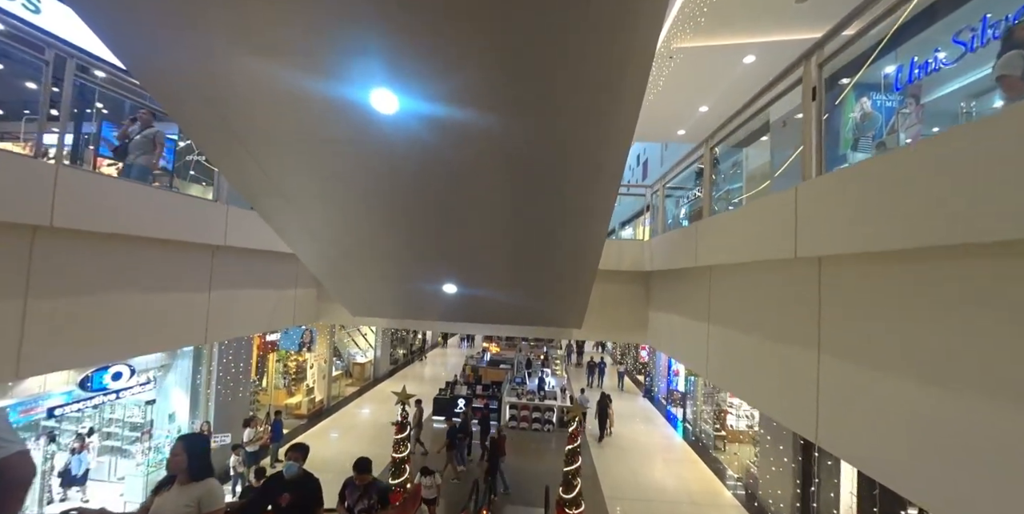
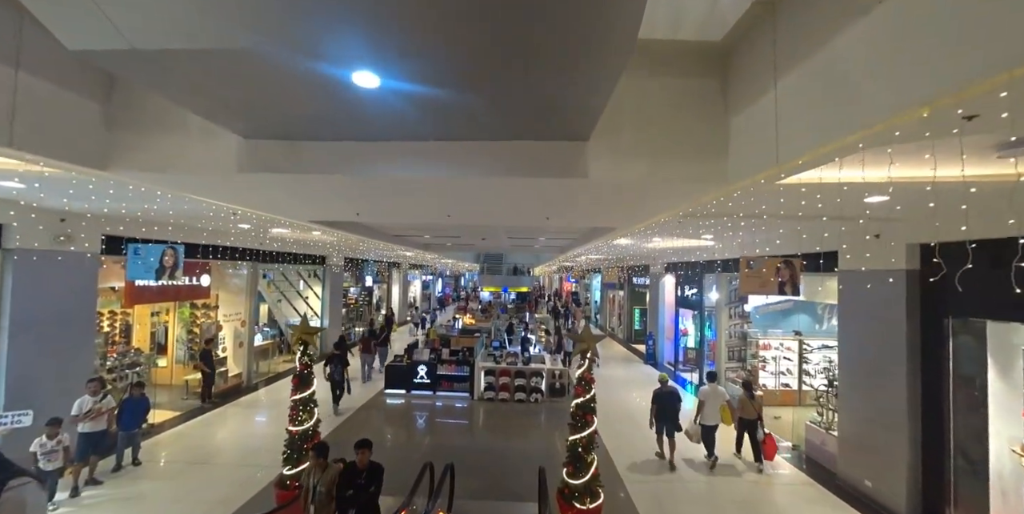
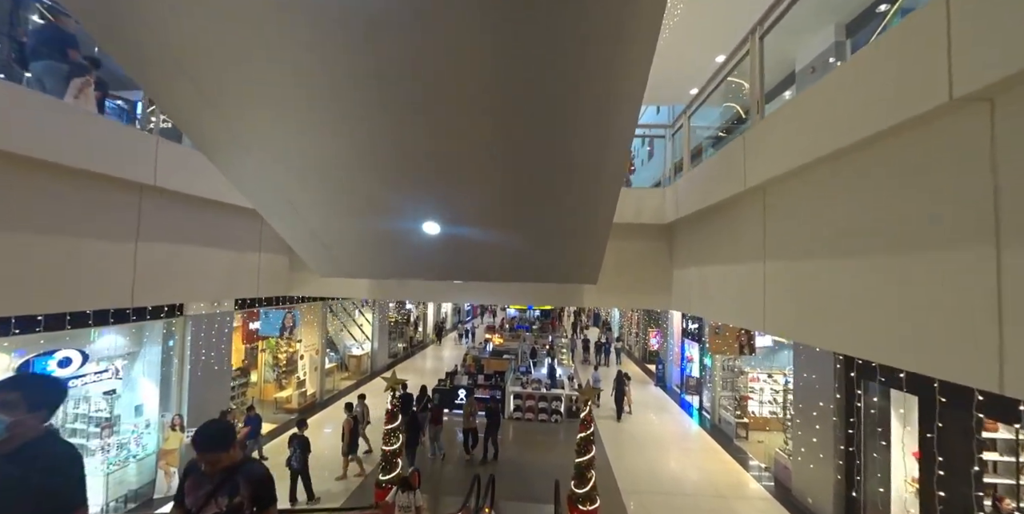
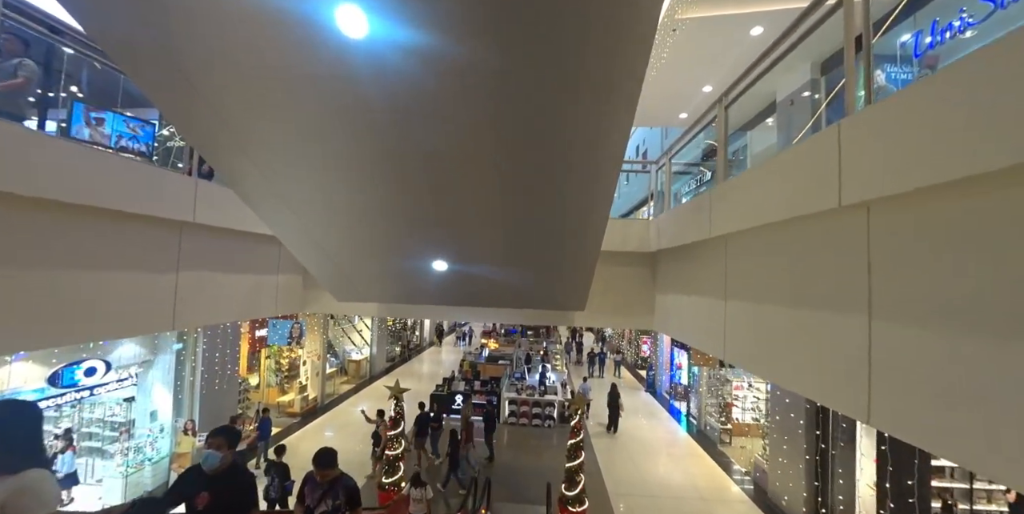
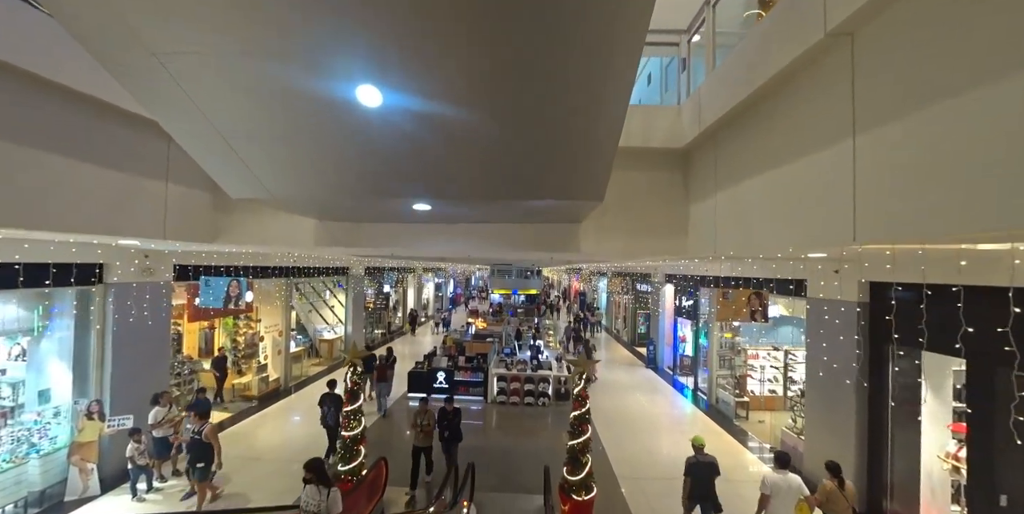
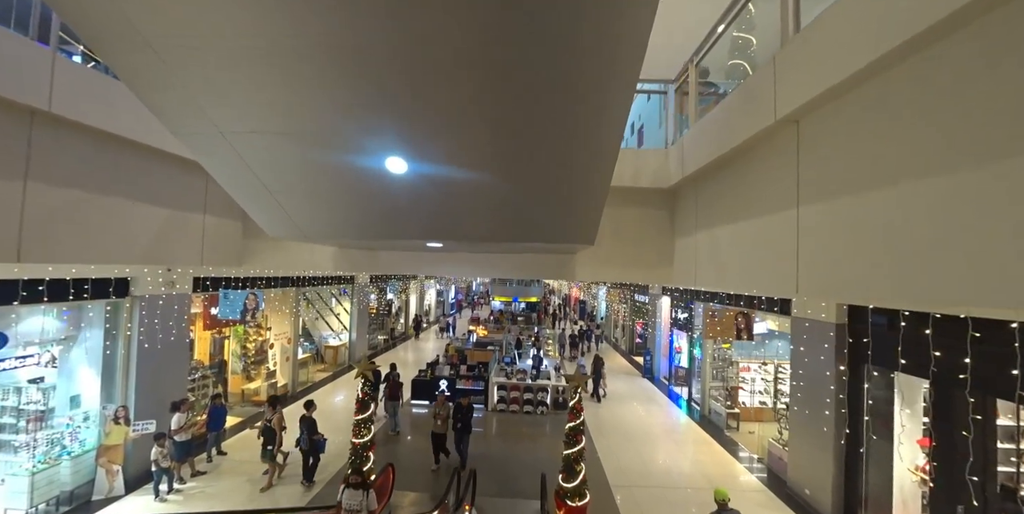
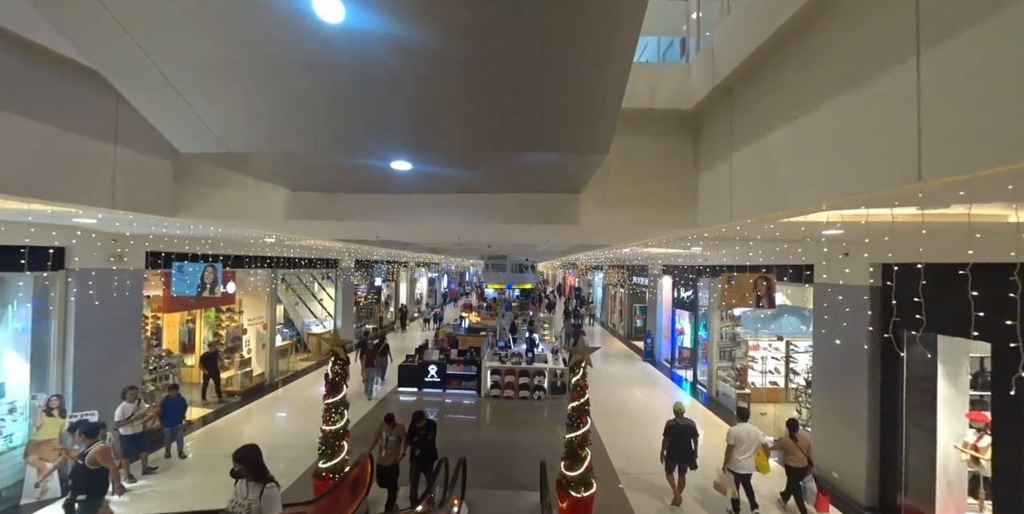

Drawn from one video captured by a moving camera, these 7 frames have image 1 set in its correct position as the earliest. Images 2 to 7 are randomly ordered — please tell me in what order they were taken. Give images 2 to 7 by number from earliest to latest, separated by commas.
4, 3, 6, 5, 7, 2
